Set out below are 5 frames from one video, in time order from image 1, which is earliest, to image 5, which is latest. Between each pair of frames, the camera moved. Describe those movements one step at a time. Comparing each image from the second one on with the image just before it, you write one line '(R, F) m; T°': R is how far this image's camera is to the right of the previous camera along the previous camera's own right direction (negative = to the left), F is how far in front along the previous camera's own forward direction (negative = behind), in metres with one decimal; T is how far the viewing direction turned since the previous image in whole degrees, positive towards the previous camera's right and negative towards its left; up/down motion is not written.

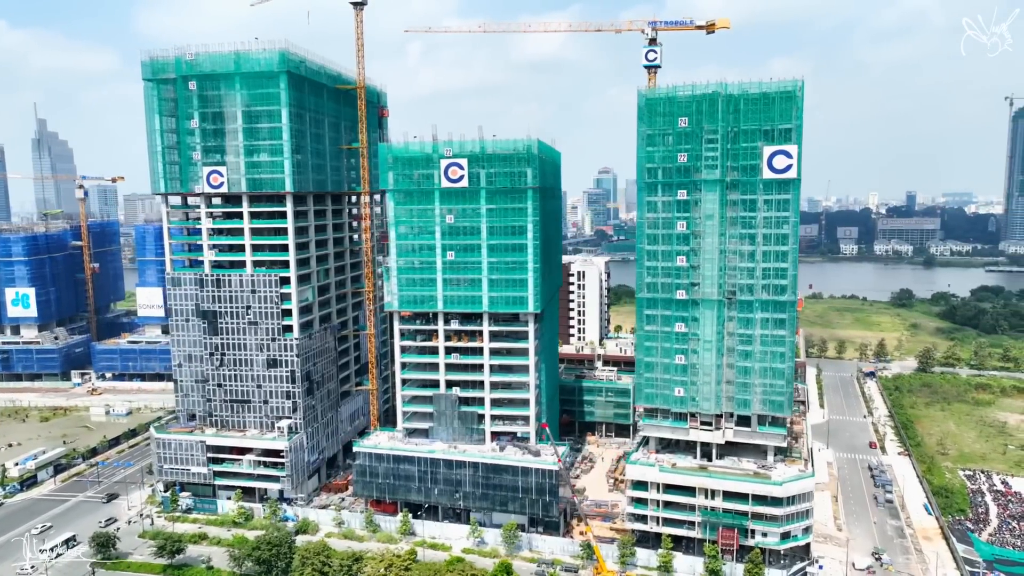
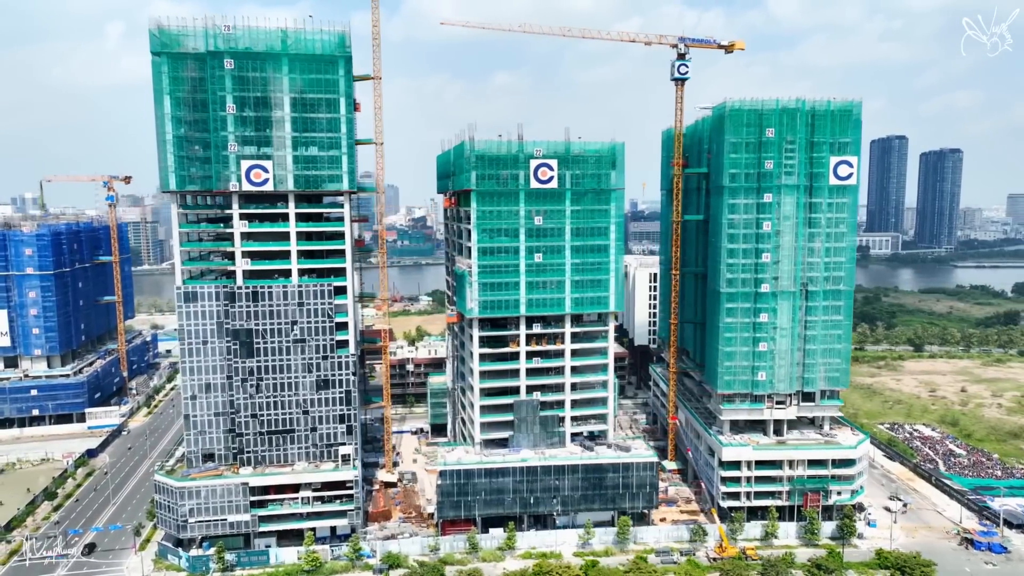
(-43.5, +8.9) m; +20°
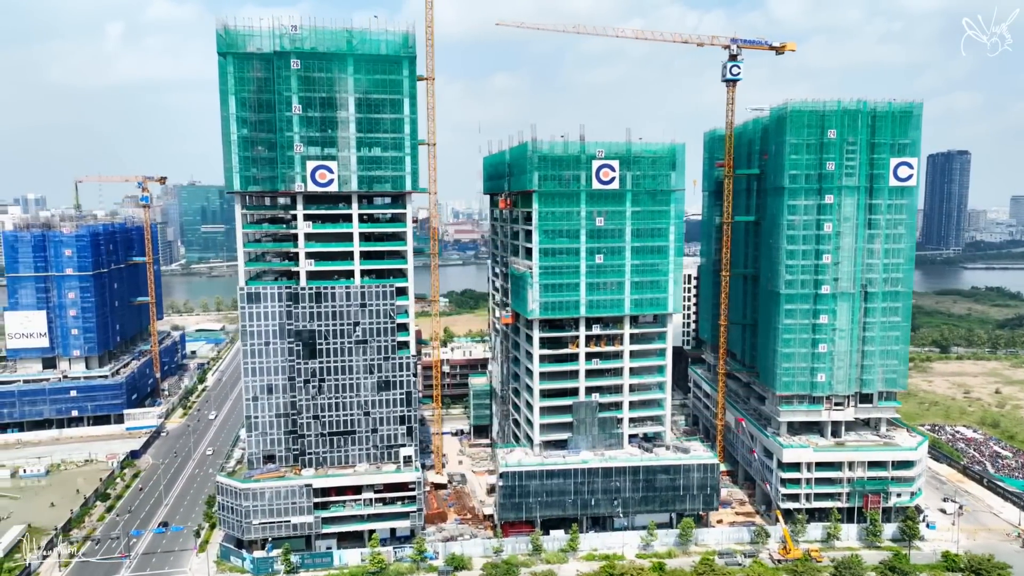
(-8.0, +0.1) m; 0°
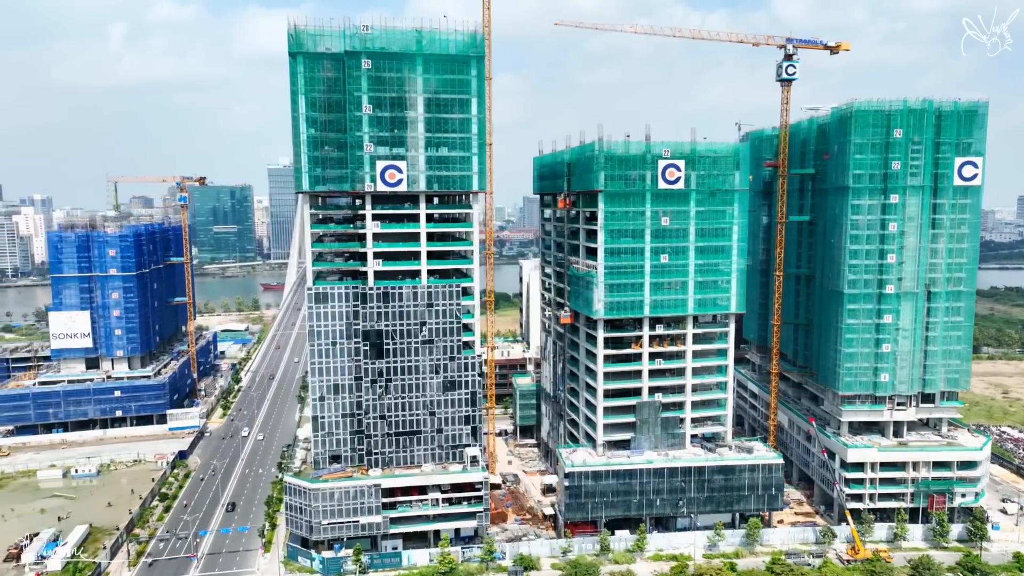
(-8.3, -0.1) m; 0°
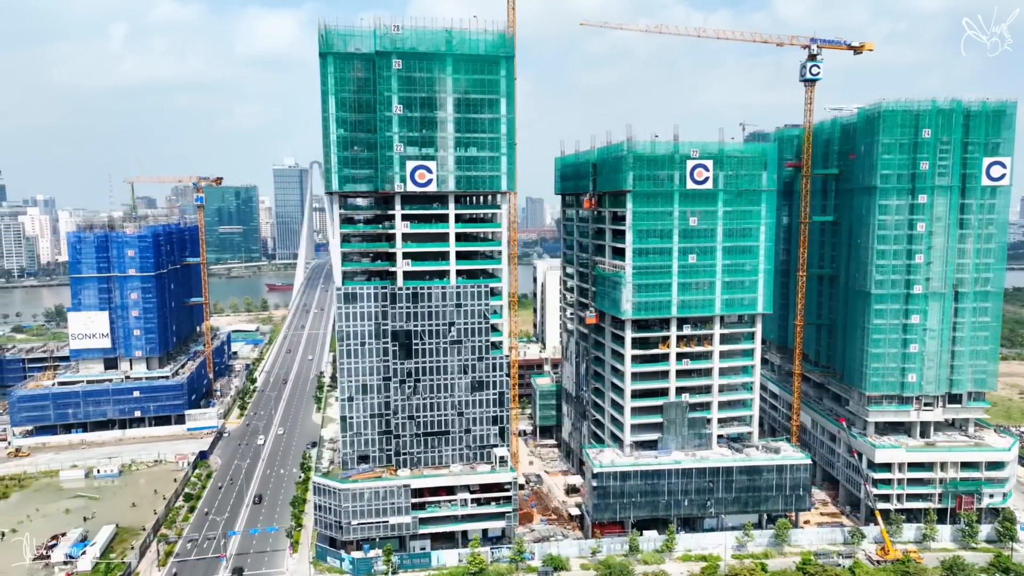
(-3.6, 0.0) m; 0°
